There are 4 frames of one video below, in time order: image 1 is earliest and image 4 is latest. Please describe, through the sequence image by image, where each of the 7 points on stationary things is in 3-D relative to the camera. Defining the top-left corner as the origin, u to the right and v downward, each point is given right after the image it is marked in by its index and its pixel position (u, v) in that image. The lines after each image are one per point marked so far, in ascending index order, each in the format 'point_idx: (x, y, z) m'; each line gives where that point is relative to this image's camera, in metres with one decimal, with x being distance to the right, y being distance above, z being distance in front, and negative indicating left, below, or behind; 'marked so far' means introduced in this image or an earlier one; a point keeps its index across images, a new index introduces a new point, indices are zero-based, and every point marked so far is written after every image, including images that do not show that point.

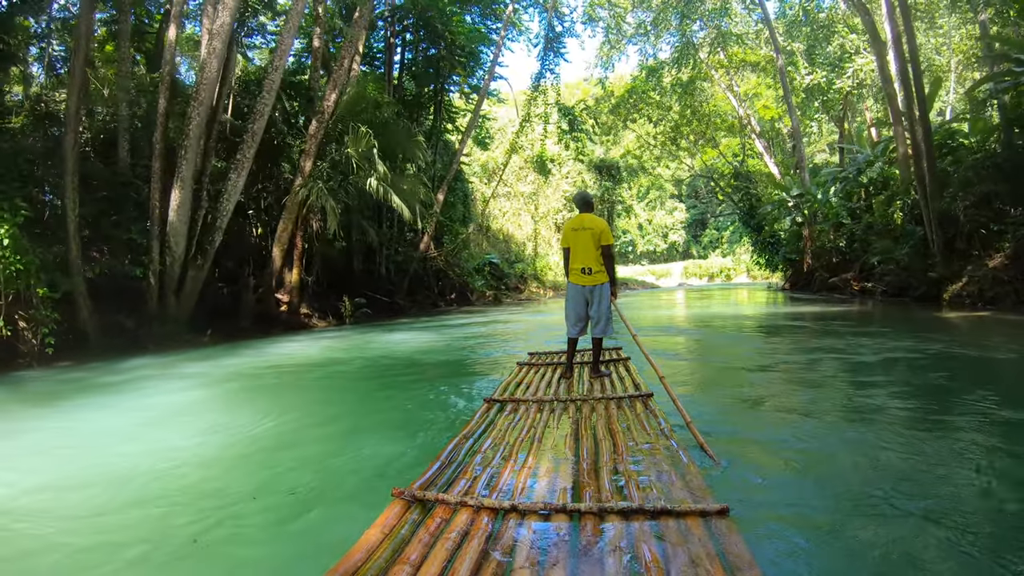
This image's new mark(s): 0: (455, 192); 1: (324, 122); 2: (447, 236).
0: (-1.6, +2.6, +16.7) m
1: (-2.9, +2.5, +9.6) m
2: (-1.6, +1.2, +14.8) m
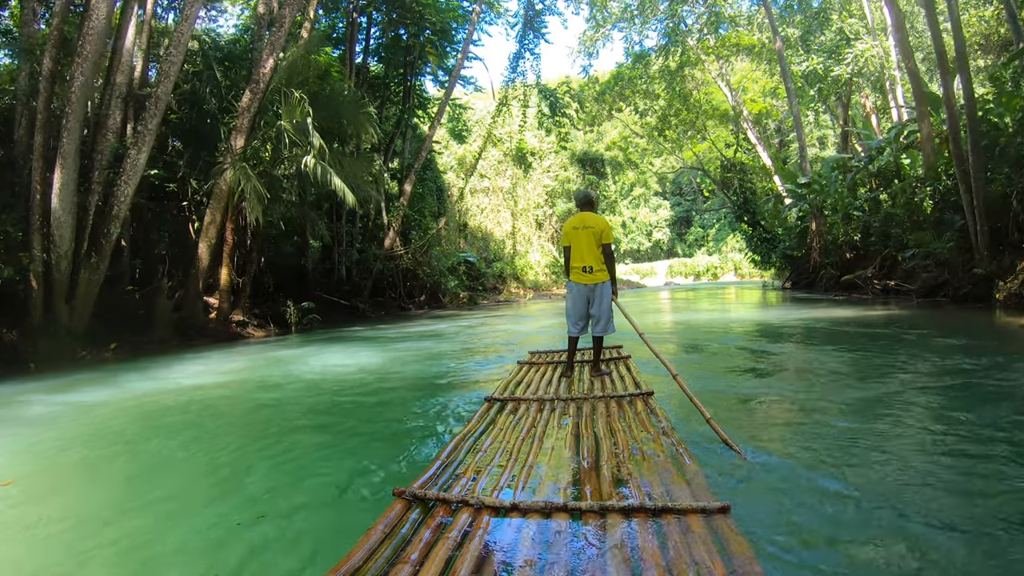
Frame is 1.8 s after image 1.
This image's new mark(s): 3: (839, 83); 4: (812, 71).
0: (-2.1, +2.6, +15.2) m
1: (-3.2, +2.5, +8.0) m
2: (-2.1, +1.2, +13.3) m
3: (+9.1, +5.6, +17.4) m
4: (+8.6, +6.1, +17.9) m
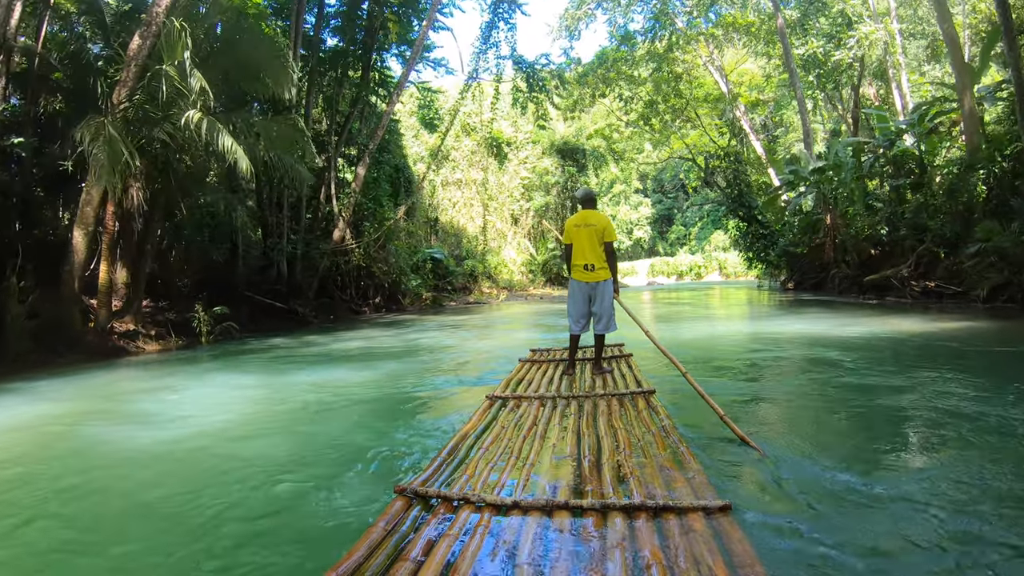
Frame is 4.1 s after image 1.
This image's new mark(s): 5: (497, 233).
0: (-2.8, +2.6, +13.4) m
1: (-3.6, +2.5, +6.2) m
2: (-2.6, +1.2, +11.6) m
3: (+8.4, +5.6, +16.0) m
4: (+7.9, +6.1, +16.5) m
5: (-0.4, +1.7, +19.7) m
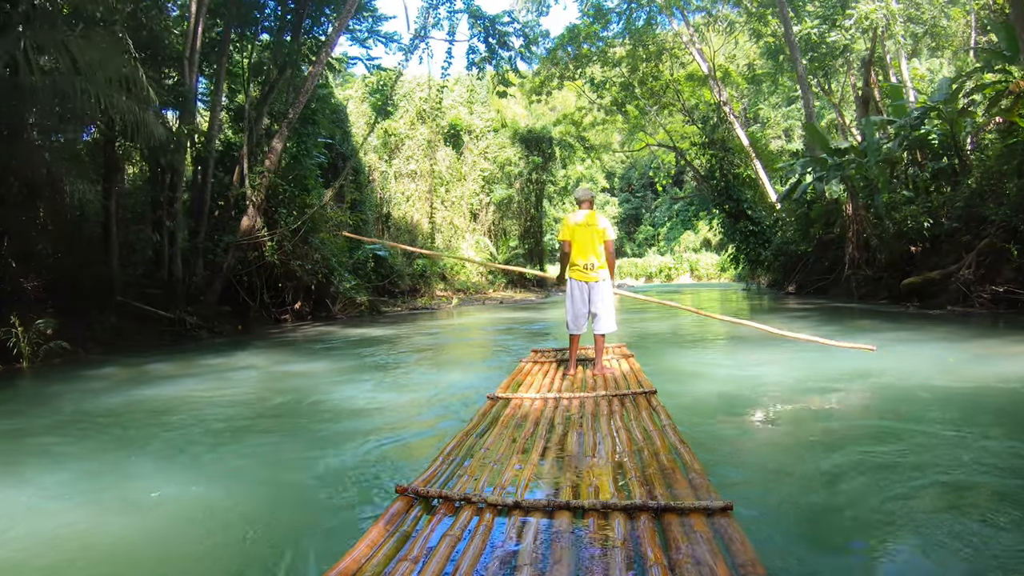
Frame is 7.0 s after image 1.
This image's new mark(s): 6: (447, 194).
0: (-3.5, +2.6, +11.3) m
1: (-4.0, +2.5, +4.1) m
2: (-3.3, +1.2, +9.4) m
3: (+7.5, +5.5, +14.5) m
4: (+6.9, +6.0, +15.0) m
5: (-1.6, +1.7, +17.7) m
6: (-1.7, +2.6, +17.4) m
